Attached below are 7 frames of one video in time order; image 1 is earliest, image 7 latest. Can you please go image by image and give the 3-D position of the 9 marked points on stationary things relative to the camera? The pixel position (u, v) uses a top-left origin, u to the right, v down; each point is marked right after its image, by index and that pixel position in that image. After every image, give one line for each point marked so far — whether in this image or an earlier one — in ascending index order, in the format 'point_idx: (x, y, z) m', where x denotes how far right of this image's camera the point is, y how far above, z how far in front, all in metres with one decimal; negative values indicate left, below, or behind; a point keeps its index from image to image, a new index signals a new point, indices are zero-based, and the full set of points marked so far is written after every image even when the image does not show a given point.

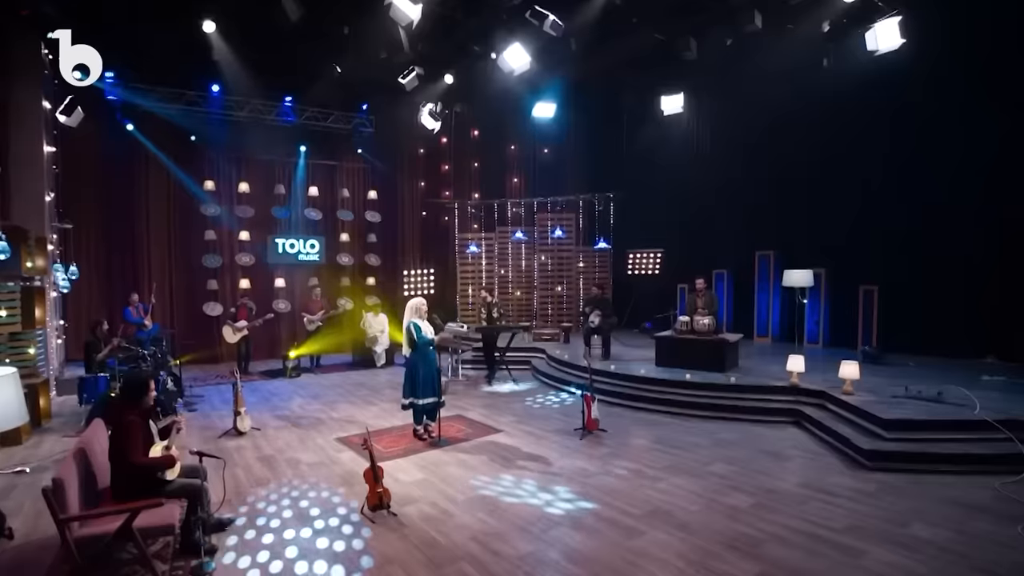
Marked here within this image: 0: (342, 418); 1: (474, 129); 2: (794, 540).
0: (-2.3, -1.7, +7.5) m
1: (-1.0, +3.8, +13.8) m
2: (+2.0, -1.7, +3.9) m
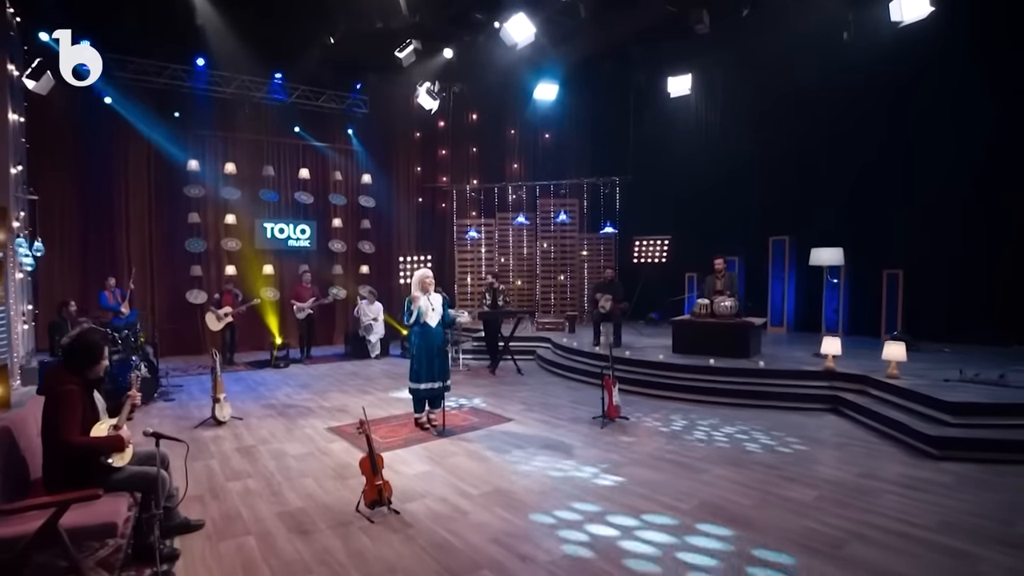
0: (-2.1, -1.4, +6.8) m
1: (-0.9, +4.0, +13.1) m
2: (+2.1, -1.4, +3.2) m
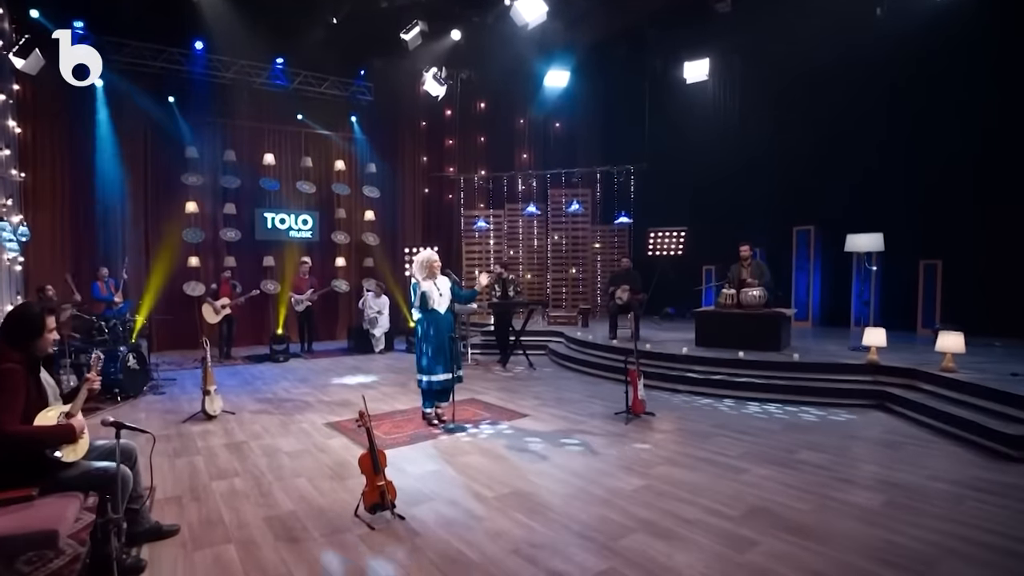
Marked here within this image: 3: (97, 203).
0: (-2.0, -1.3, +6.4) m
1: (-0.7, +4.2, +12.6) m
2: (+2.2, -1.3, +2.7) m
3: (-7.3, +1.4, +10.0) m
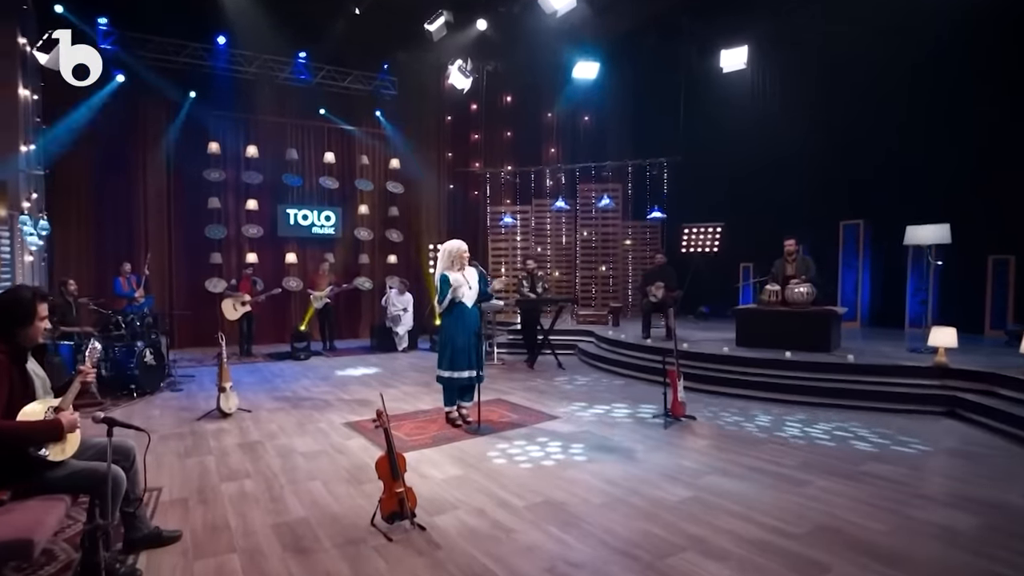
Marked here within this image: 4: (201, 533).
0: (-1.7, -1.2, +6.1) m
1: (-0.1, +4.2, +12.3) m
2: (+2.4, -1.2, +2.3) m
3: (-6.8, +1.5, +9.9) m
4: (-1.7, -1.3, +3.1) m
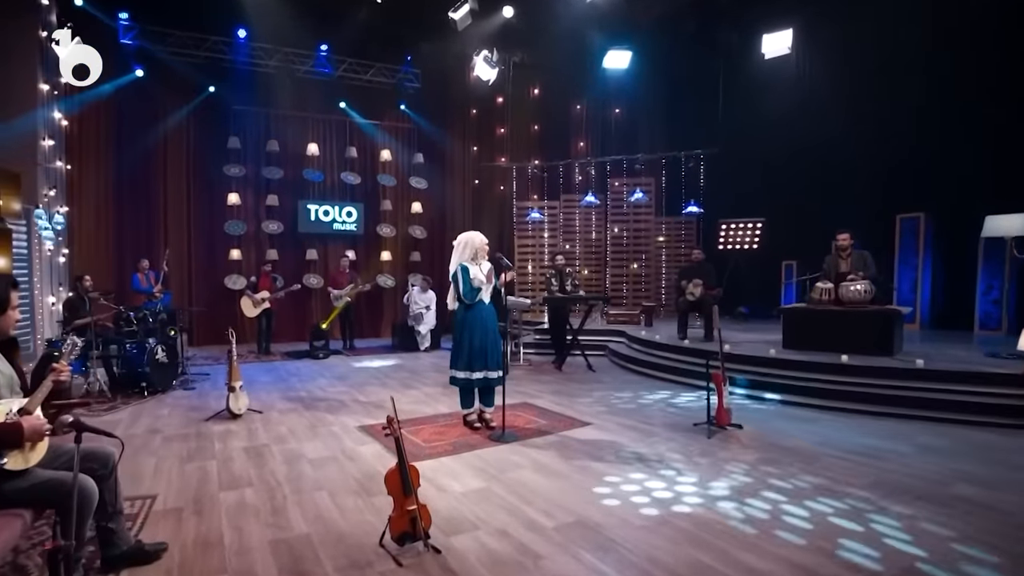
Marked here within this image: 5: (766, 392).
0: (-1.4, -1.1, +5.7) m
1: (+0.5, +4.2, +11.9) m
2: (+2.5, -1.2, +1.7) m
3: (-6.4, +1.6, +9.8) m
4: (-1.6, -1.3, +2.8) m
5: (+2.4, -1.0, +5.4) m
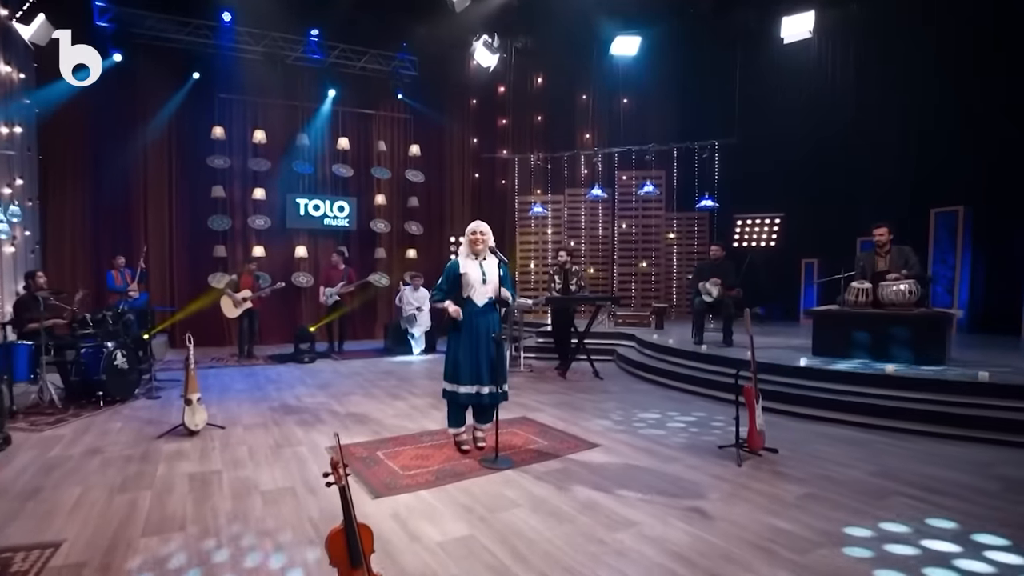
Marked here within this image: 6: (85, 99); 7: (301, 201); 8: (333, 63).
0: (-1.4, -1.1, +5.1) m
1: (+0.5, +4.2, +11.2) m
2: (+2.4, -1.2, +1.1) m
3: (-6.3, +1.6, +9.2) m
4: (-1.6, -1.3, +2.1) m
5: (+2.4, -1.0, +4.7) m
6: (-6.7, +3.0, +8.9) m
7: (-3.8, +1.6, +10.3) m
8: (-3.2, +4.1, +10.3) m
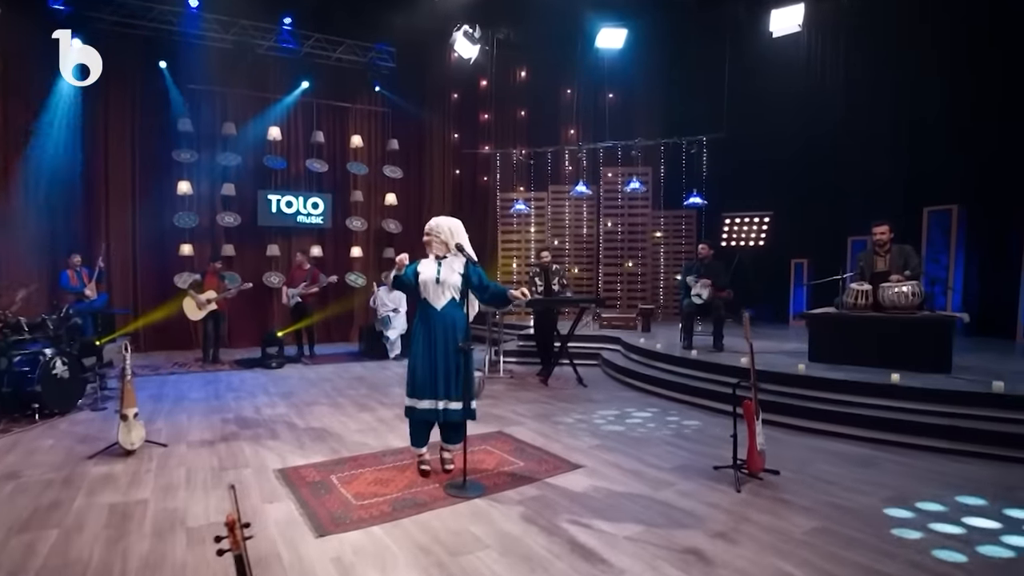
0: (-1.6, -1.2, +4.6) m
1: (+0.2, +4.2, +10.8) m
2: (+2.3, -1.2, +0.7) m
3: (-6.6, +1.6, +8.6) m
4: (-1.7, -1.3, +1.7) m
5: (+2.2, -1.0, +4.4) m
6: (-6.9, +3.0, +8.3) m
7: (-4.1, +1.6, +9.8) m
8: (-3.5, +4.1, +9.8) m
